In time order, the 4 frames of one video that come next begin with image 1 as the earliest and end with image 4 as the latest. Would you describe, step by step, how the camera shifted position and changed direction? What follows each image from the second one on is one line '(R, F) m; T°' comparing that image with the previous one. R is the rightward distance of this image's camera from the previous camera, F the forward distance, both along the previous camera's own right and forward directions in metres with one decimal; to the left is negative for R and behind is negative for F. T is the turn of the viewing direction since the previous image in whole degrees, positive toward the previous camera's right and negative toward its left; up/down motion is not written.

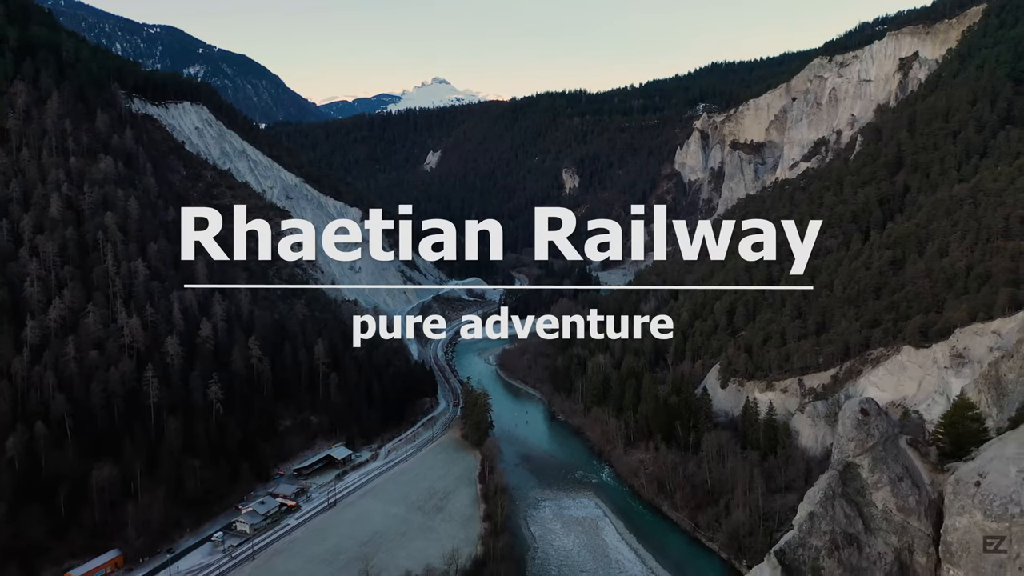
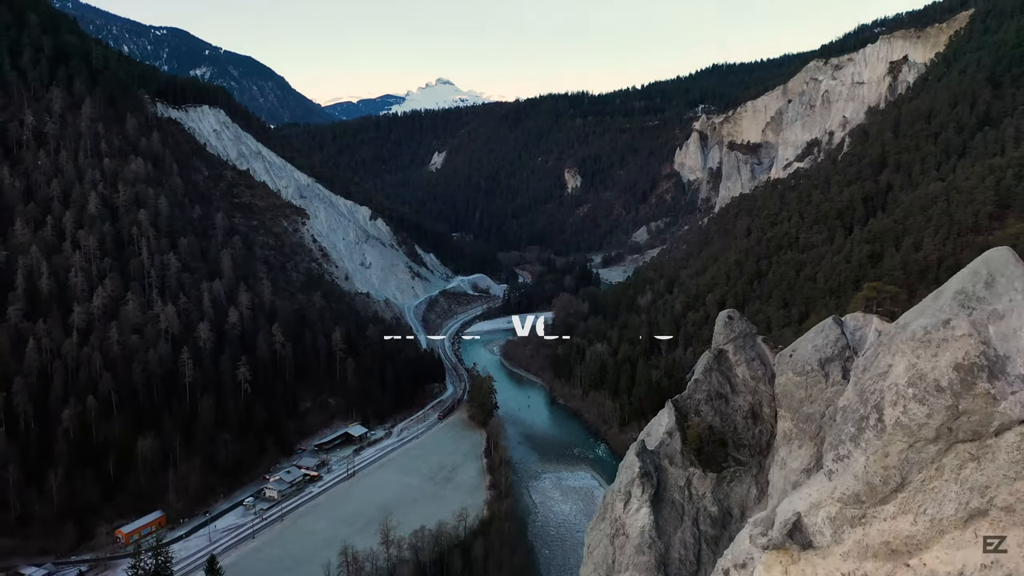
(+0.1, -2.8) m; 0°
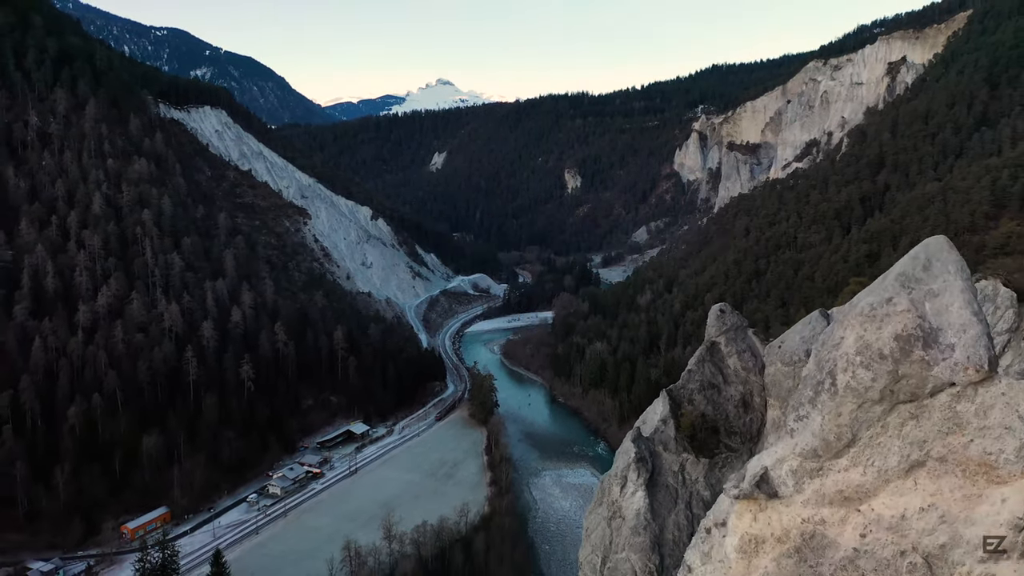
(0.0, -0.4) m; 0°
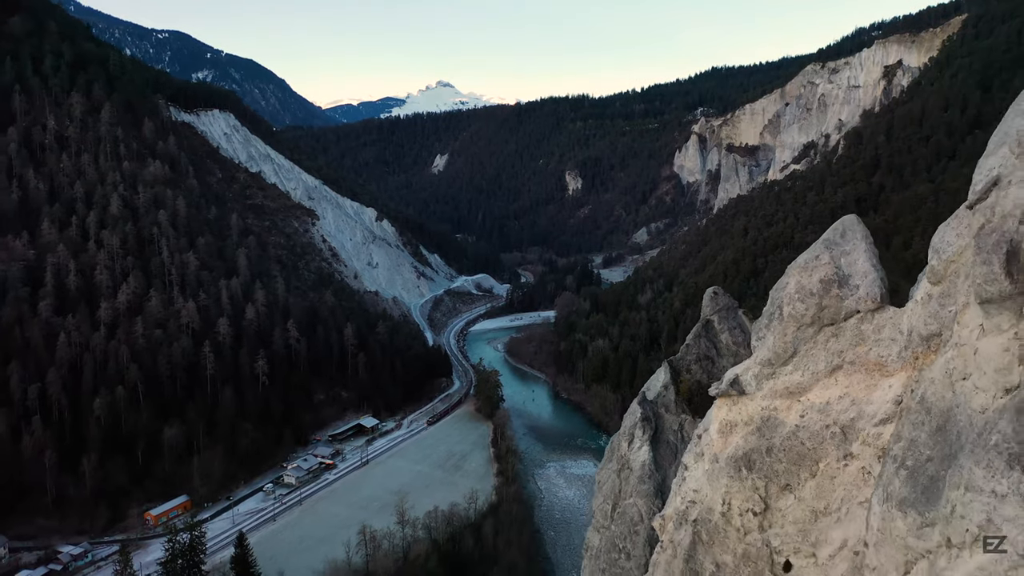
(-0.3, -1.2) m; 0°
